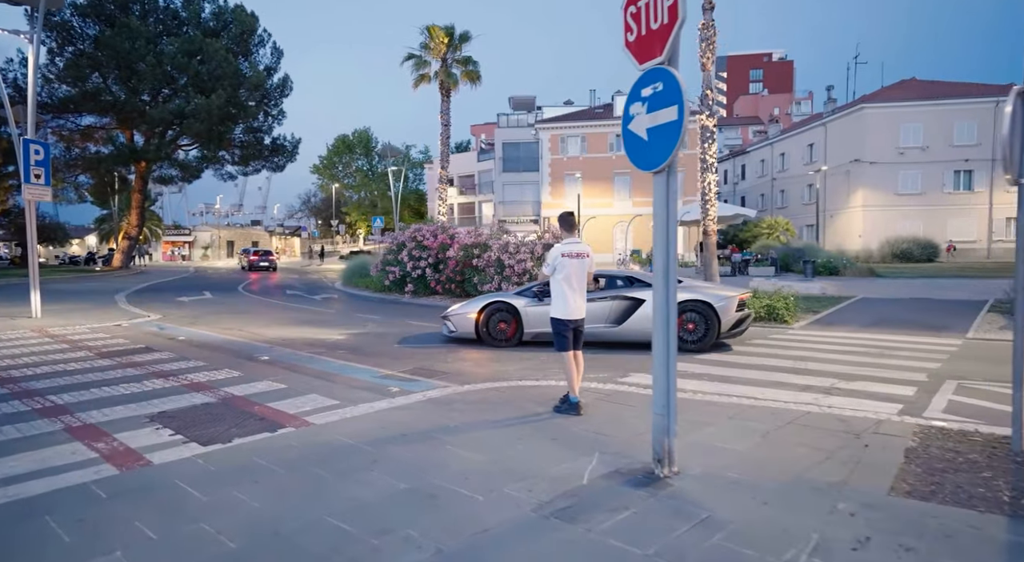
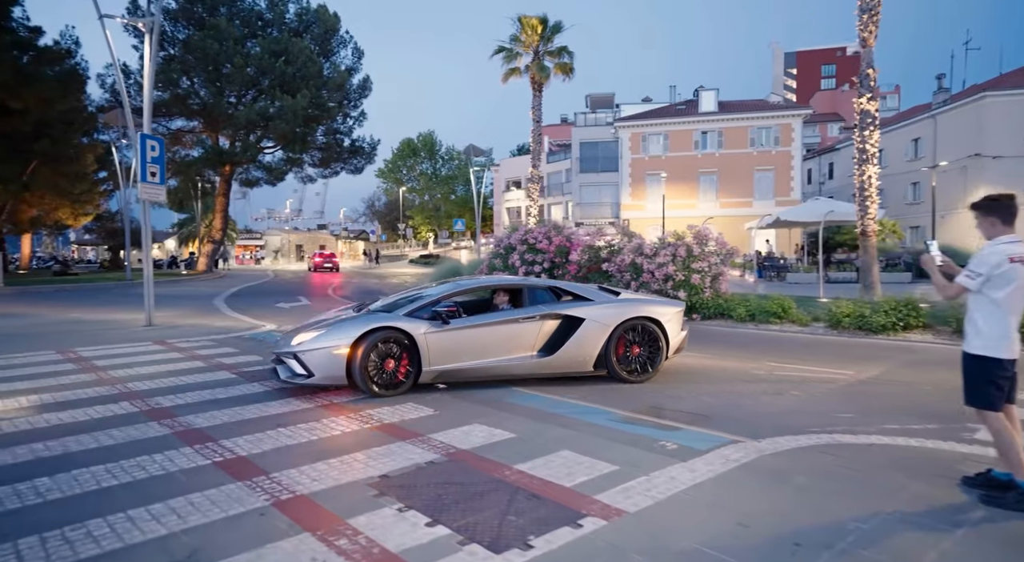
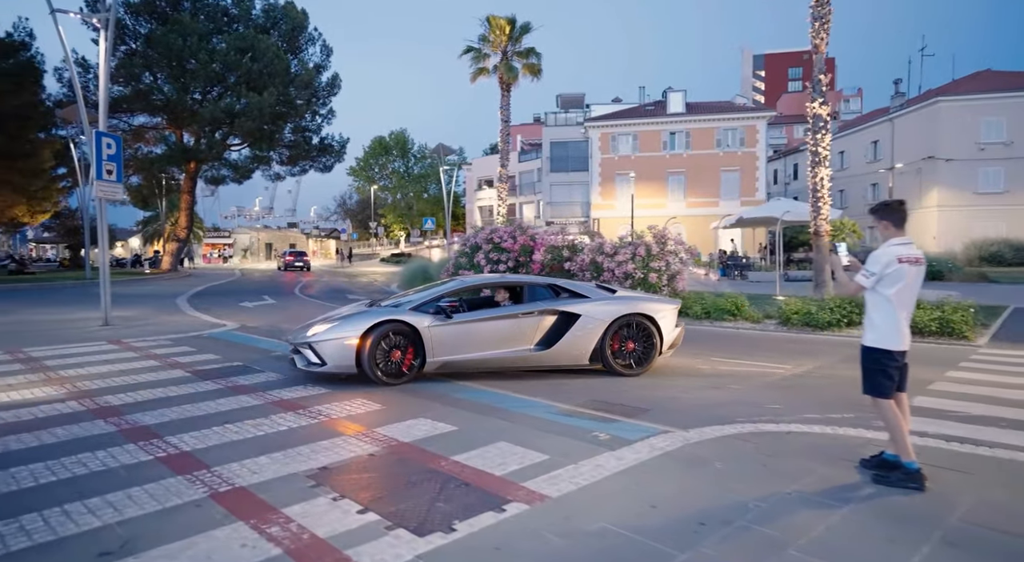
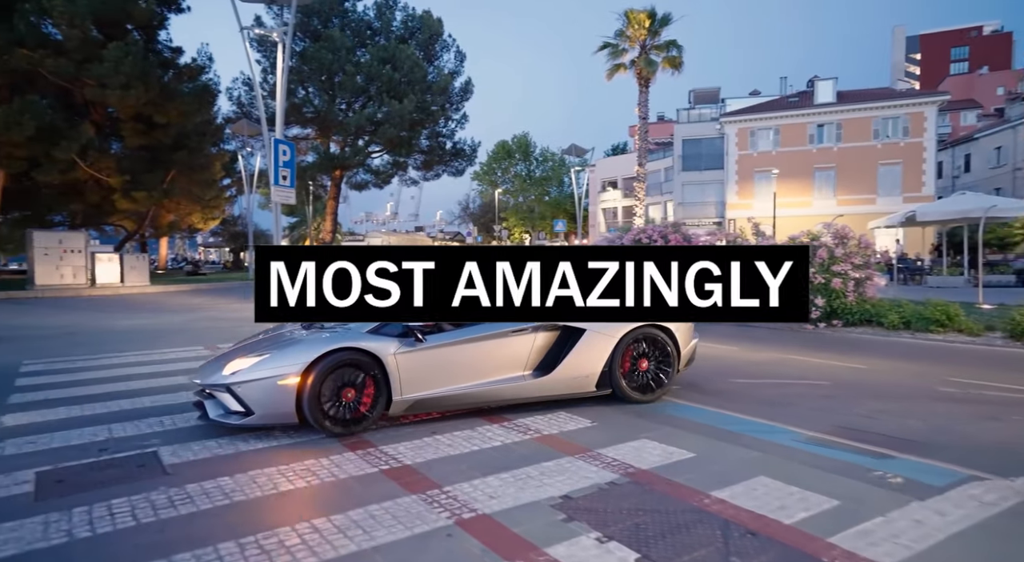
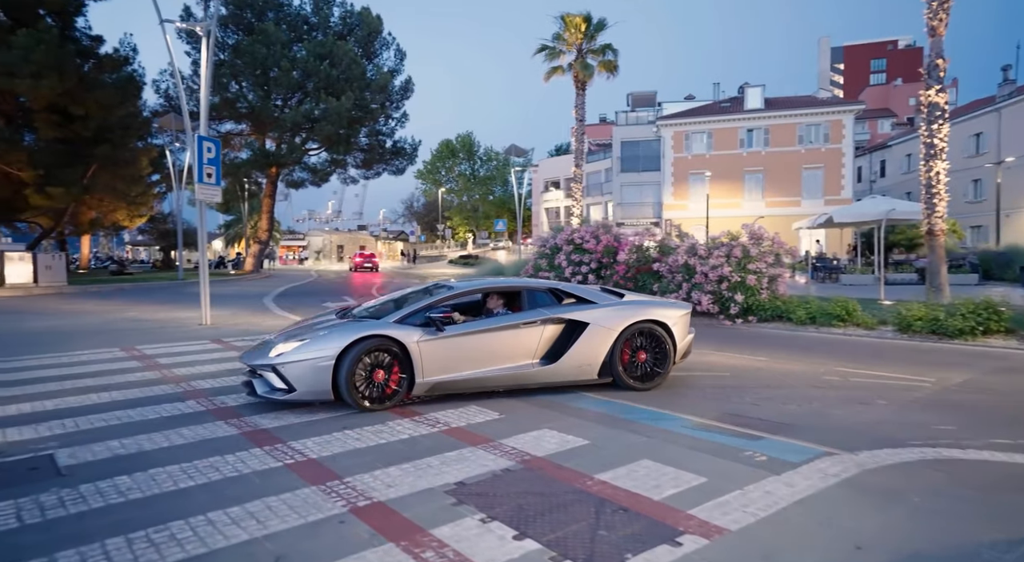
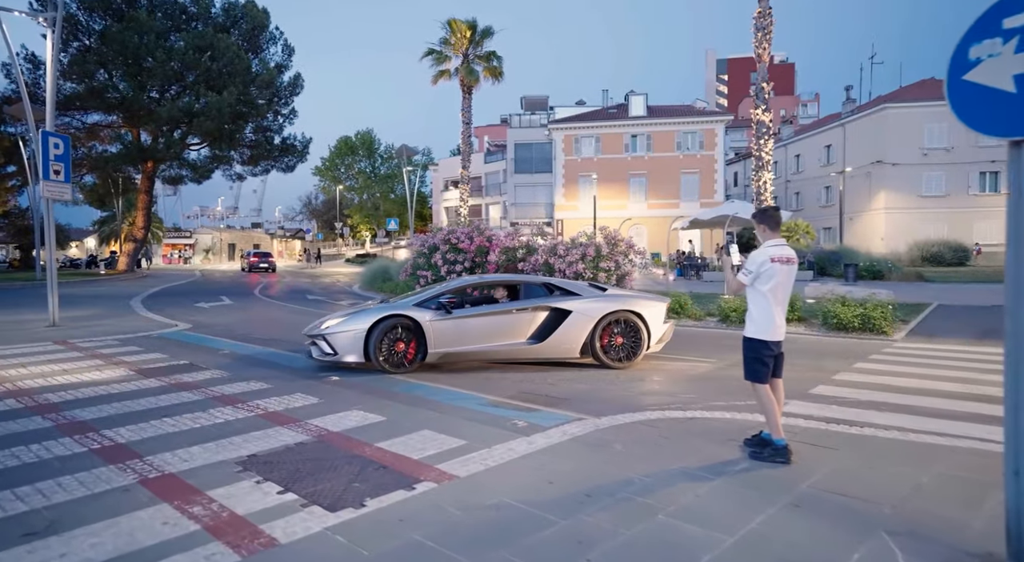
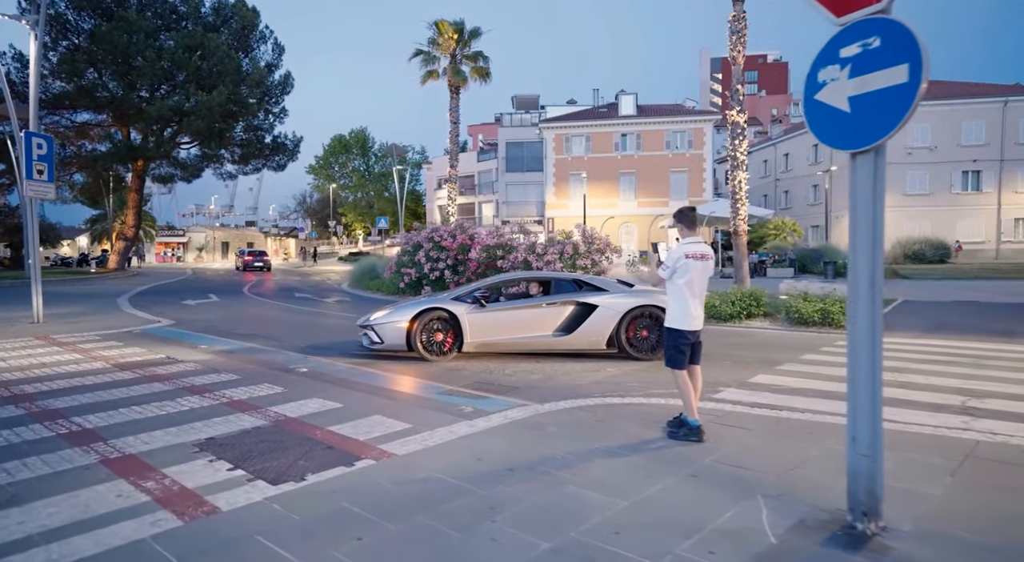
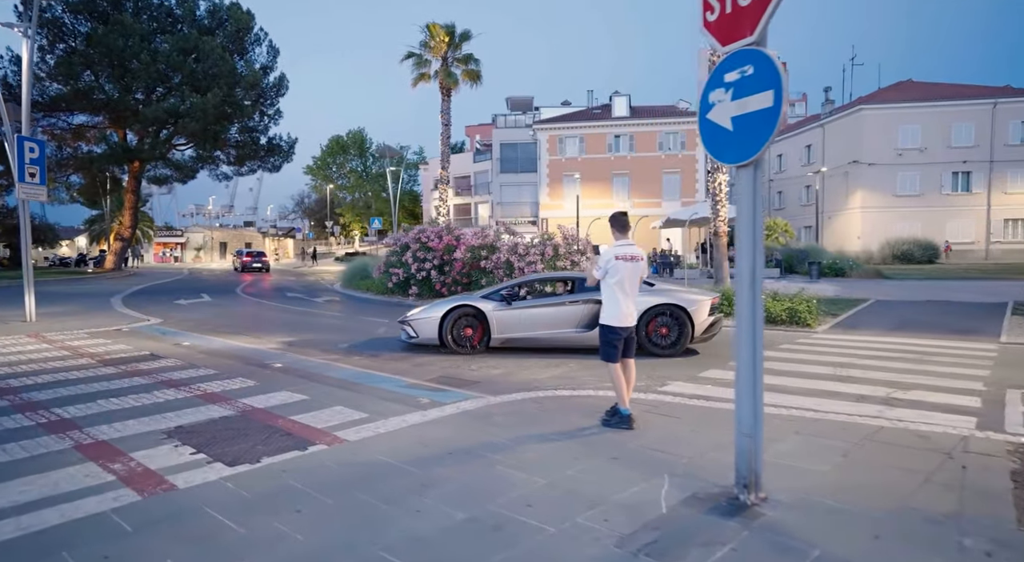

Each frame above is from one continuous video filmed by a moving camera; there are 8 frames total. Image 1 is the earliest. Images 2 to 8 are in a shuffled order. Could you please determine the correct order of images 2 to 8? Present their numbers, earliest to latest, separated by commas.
8, 7, 6, 3, 2, 5, 4
